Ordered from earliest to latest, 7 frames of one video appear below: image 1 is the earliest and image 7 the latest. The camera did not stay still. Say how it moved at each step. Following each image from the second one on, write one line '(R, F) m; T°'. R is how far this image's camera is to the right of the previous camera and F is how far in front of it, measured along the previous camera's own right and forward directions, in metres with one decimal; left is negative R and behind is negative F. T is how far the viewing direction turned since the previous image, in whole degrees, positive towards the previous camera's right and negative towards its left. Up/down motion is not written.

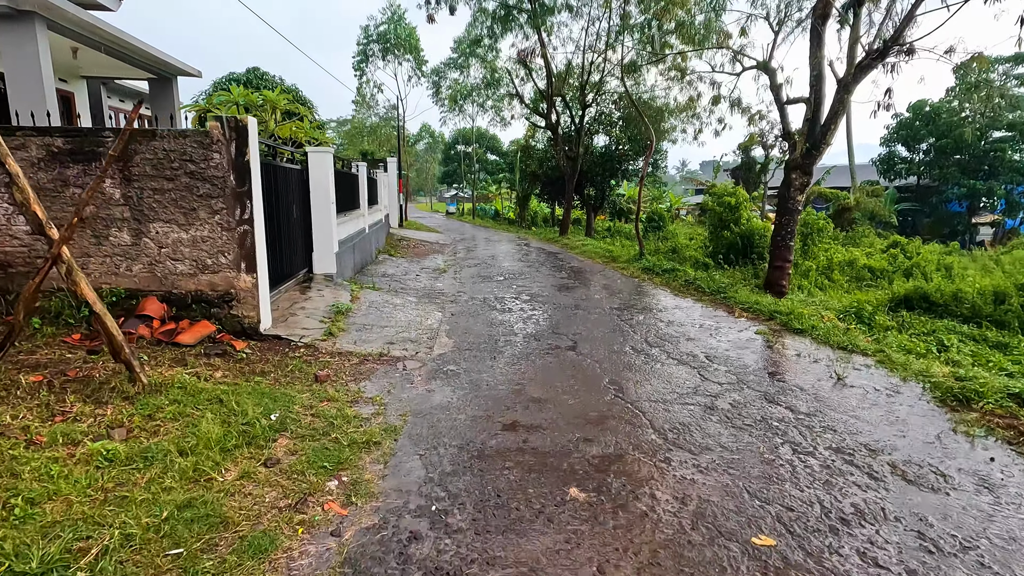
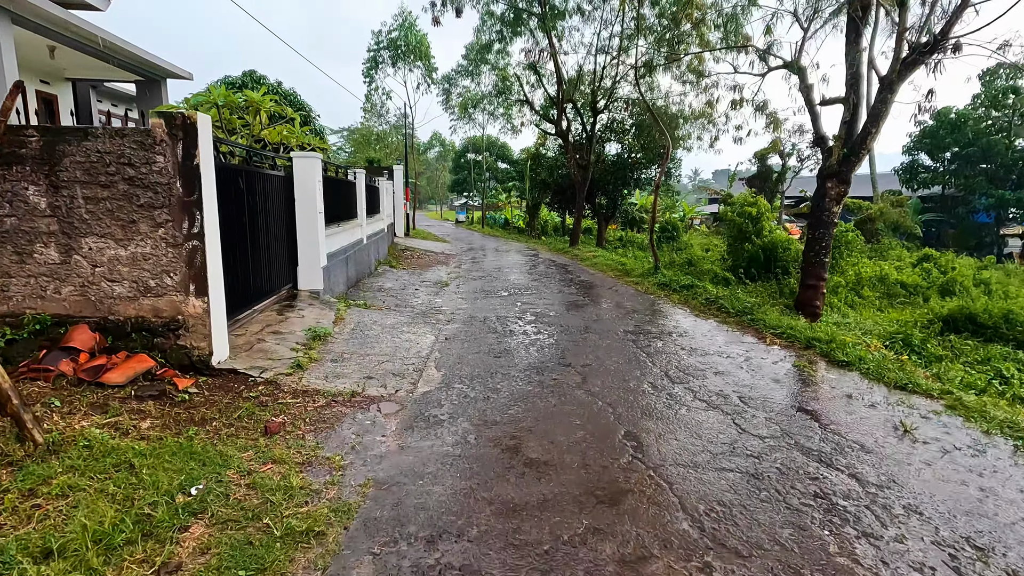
(+0.1, +0.6) m; -1°
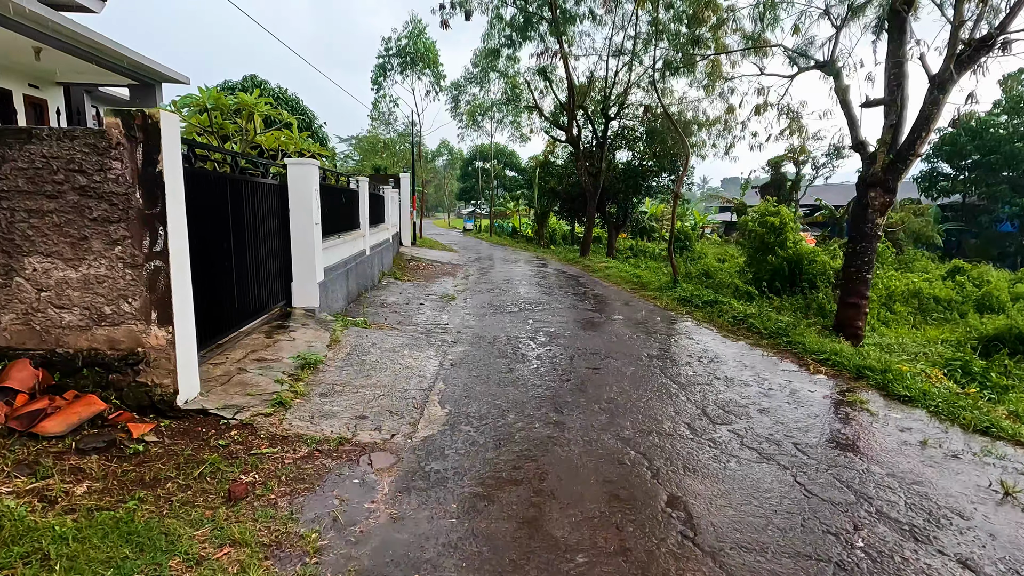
(-0.1, +0.5) m; -1°
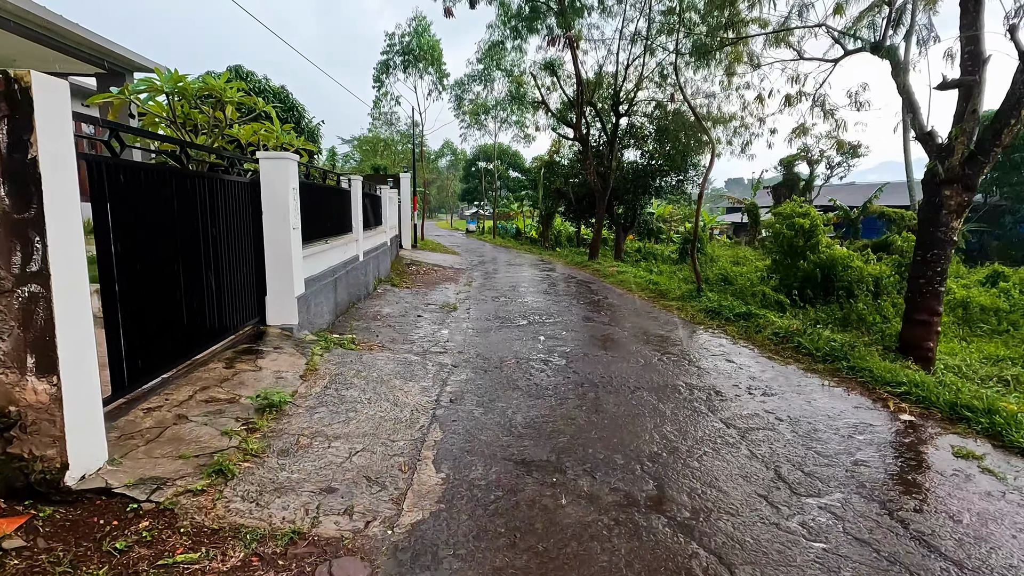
(-0.1, +0.8) m; 0°
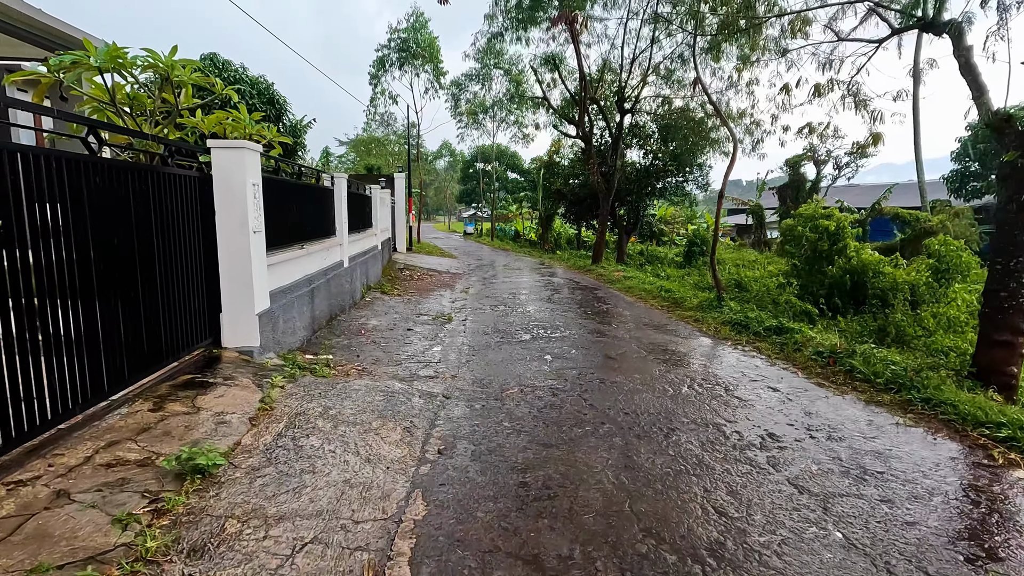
(0.0, +0.8) m; 0°
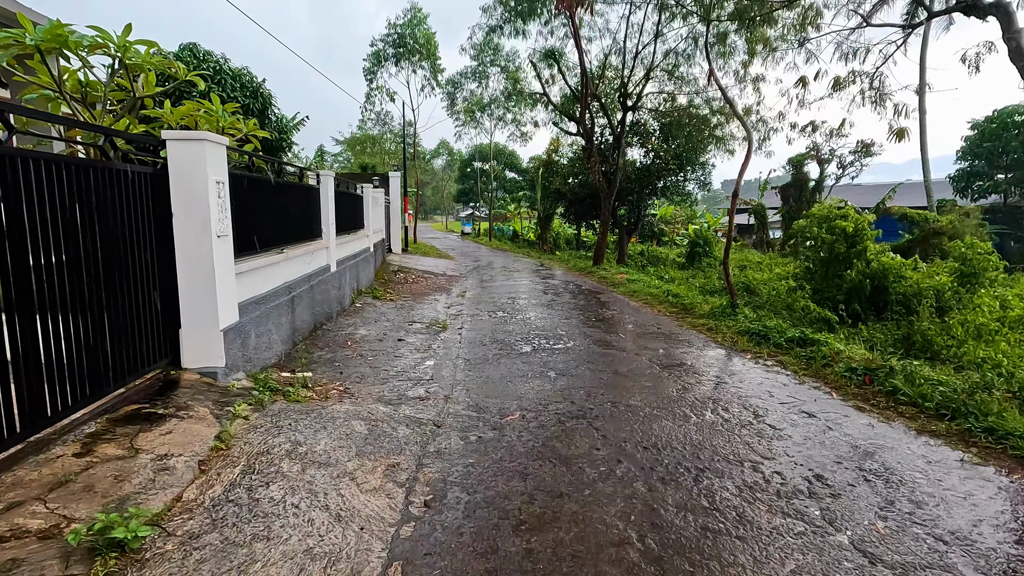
(0.0, +0.5) m; 0°
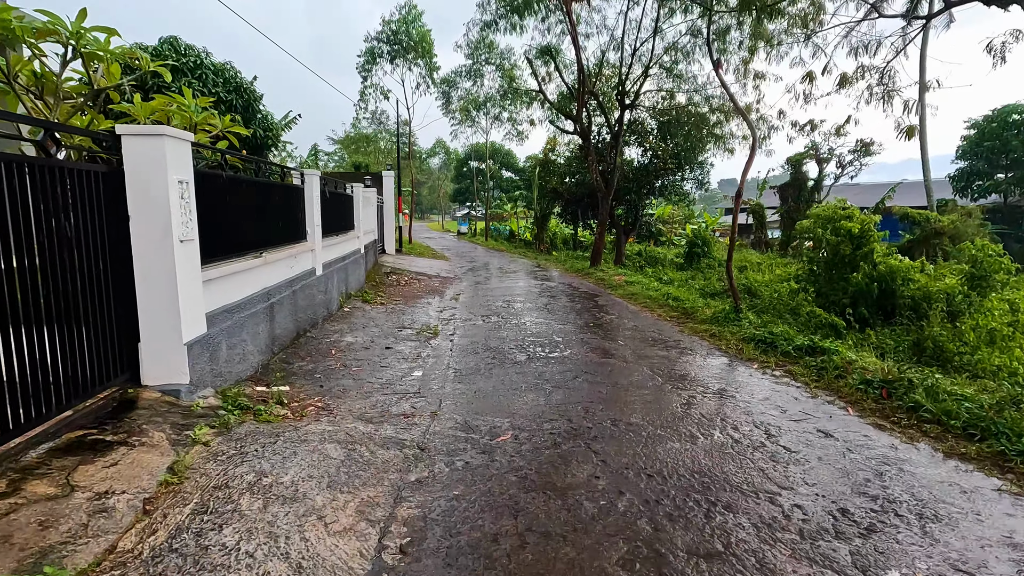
(0.0, +0.3) m; 0°
